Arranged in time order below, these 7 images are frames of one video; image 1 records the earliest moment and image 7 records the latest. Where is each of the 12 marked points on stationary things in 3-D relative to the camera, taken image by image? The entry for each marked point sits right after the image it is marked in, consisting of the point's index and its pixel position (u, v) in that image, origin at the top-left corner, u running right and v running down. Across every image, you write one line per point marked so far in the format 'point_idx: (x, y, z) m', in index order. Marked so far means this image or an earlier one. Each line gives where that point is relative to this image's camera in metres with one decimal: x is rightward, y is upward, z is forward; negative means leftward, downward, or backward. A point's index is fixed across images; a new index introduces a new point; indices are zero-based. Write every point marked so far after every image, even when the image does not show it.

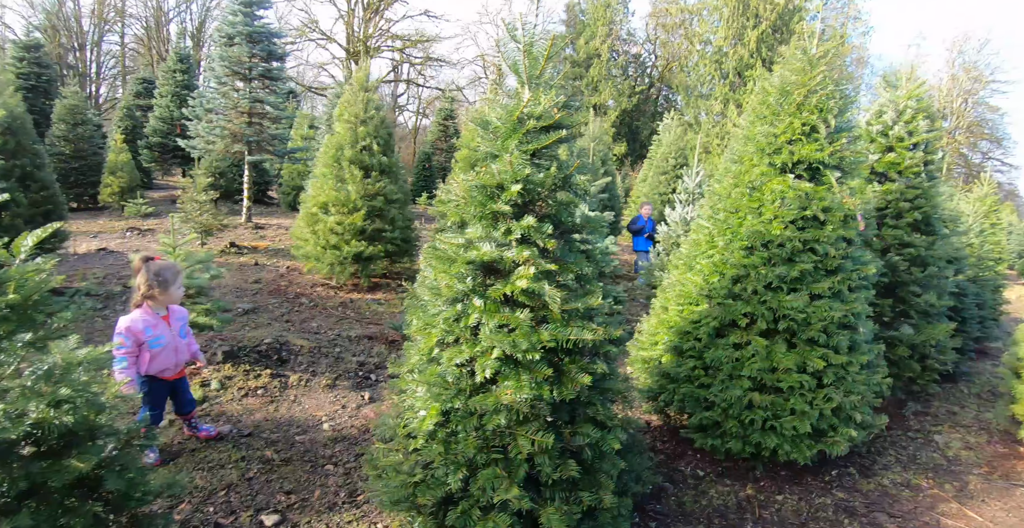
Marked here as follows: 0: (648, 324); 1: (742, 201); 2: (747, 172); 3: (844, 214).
0: (+1.2, -0.5, +5.0) m
1: (+1.8, +0.5, +4.3) m
2: (+1.8, +0.7, +4.4) m
3: (+2.4, +0.4, +4.1) m
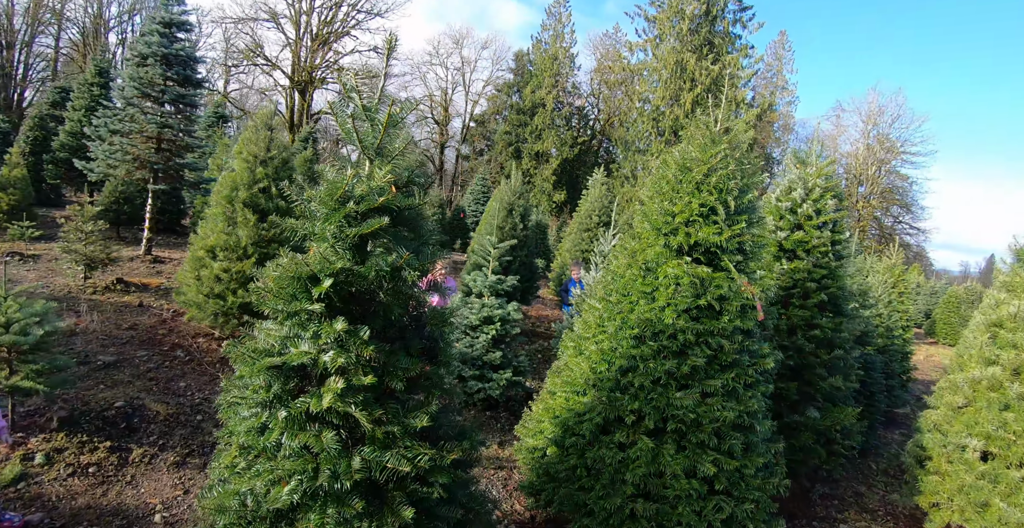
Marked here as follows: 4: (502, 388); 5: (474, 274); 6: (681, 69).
0: (+0.2, -1.1, +4.5) m
1: (+0.9, -0.1, +4.0) m
2: (+0.9, +0.1, +4.1) m
3: (+1.6, -0.3, +3.8) m
4: (-0.1, -1.4, +6.5) m
5: (-0.5, -0.1, +6.9) m
6: (+5.8, +6.7, +19.8) m
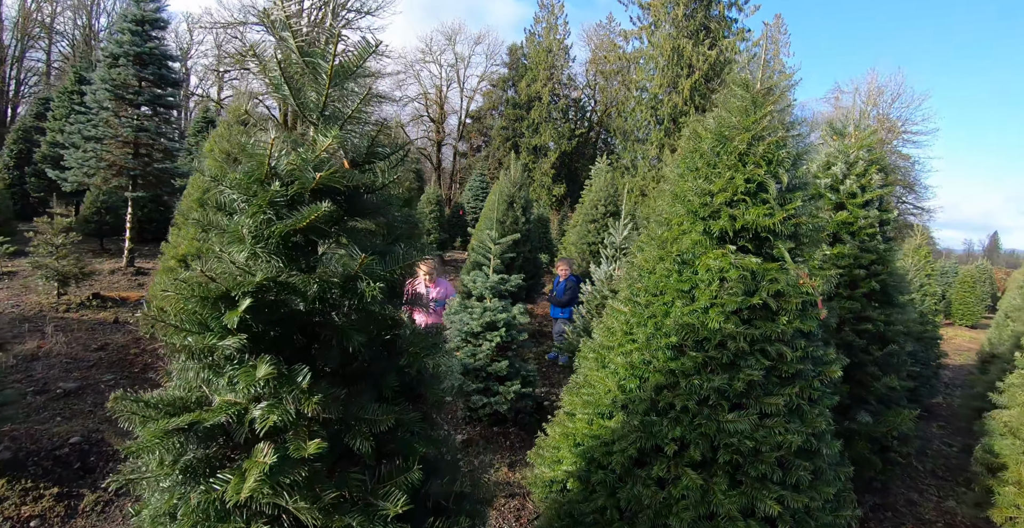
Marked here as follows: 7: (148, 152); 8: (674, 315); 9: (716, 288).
0: (+0.3, -1.1, +3.7) m
1: (+0.9, -0.1, +3.3) m
2: (+1.0, +0.1, +3.3) m
3: (+1.6, -0.2, +3.1) m
4: (0.0, -1.4, +5.8) m
5: (-0.4, -0.1, +6.1) m
6: (+5.6, +7.0, +19.0) m
7: (-6.9, +1.8, +10.7) m
8: (+0.9, -0.3, +3.2) m
9: (+1.1, -0.1, +3.1) m
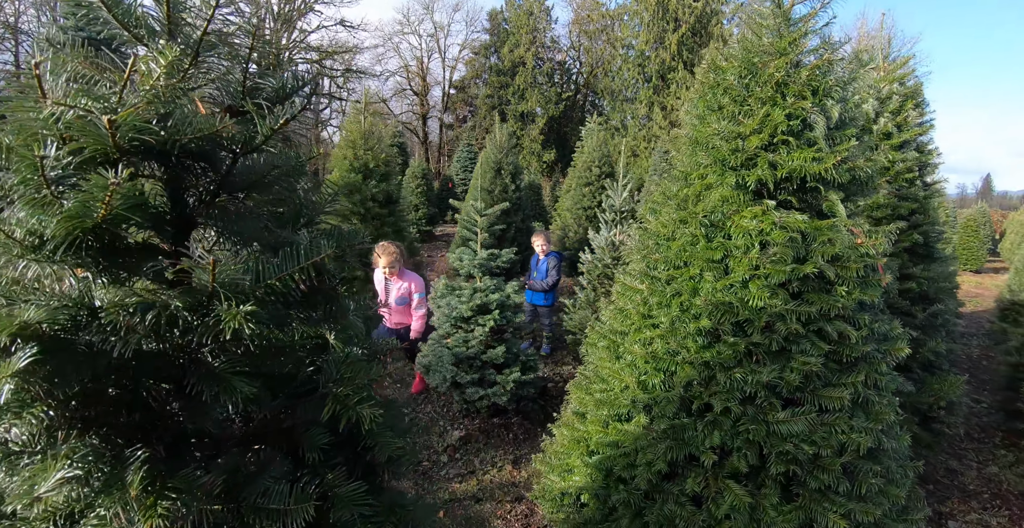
0: (+0.3, -1.0, +3.2) m
1: (+0.9, +0.1, +2.6) m
2: (+0.9, +0.3, +2.7) m
3: (+1.5, 0.0, +2.5) m
4: (0.0, -1.2, +5.2) m
5: (-0.5, +0.1, +5.5) m
6: (+4.9, +8.3, +18.0) m
7: (-7.1, +1.9, +9.9) m
8: (+0.9, -0.1, +2.5) m
9: (+1.1, 0.0, +2.5) m
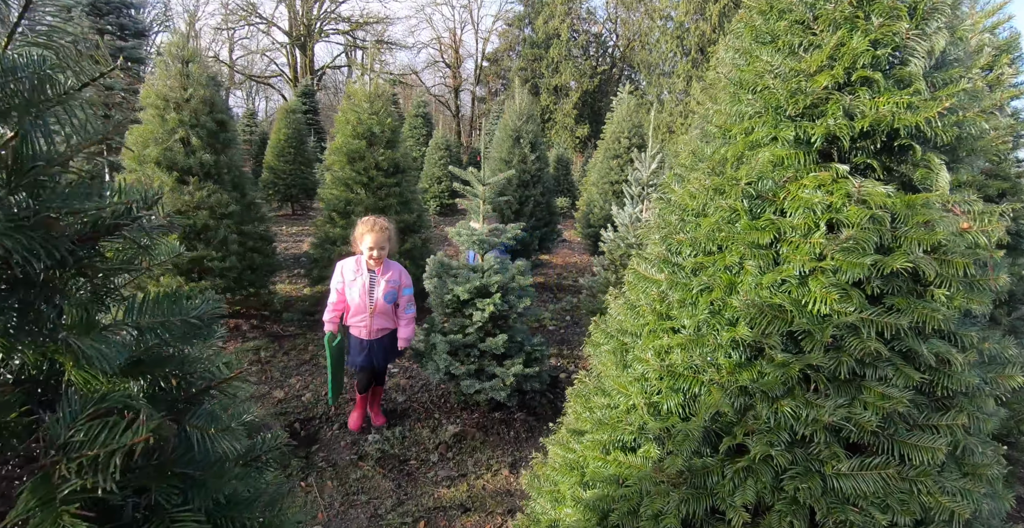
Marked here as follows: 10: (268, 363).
0: (+0.2, -0.9, +2.5) m
1: (+0.8, +0.1, +1.9) m
2: (+0.8, +0.3, +2.0) m
3: (+1.4, 0.0, +1.7) m
4: (0.0, -1.0, +4.6) m
5: (-0.5, +0.3, +4.8) m
6: (+5.9, +8.8, +16.7) m
7: (-6.8, +2.5, +9.5) m
8: (+0.8, -0.1, +1.9) m
9: (+1.0, +0.1, +1.8) m
10: (-2.4, -0.9, +5.5) m
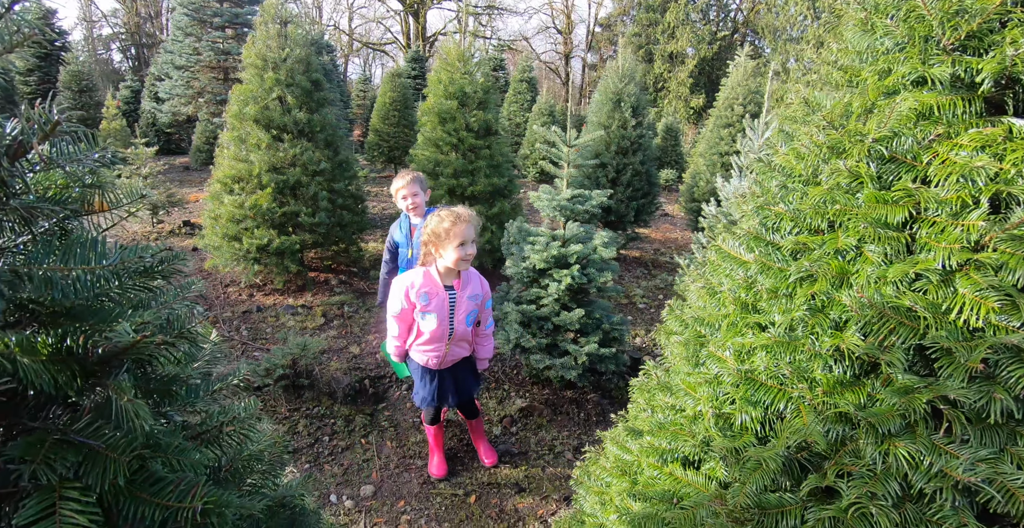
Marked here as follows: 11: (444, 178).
0: (+0.4, -0.8, +2.2) m
1: (+0.9, +0.2, +1.5) m
2: (+0.9, +0.4, +1.5) m
3: (+1.5, 0.0, +1.2) m
4: (+0.5, -0.8, +4.3) m
5: (+0.2, +0.6, +4.5) m
6: (+9.1, +9.1, +14.6) m
7: (-5.0, +3.4, +10.1) m
8: (+0.9, 0.0, +1.4) m
9: (+1.0, +0.1, +1.3) m
10: (-1.6, -0.5, +5.6) m
11: (-0.8, +1.0, +6.7) m
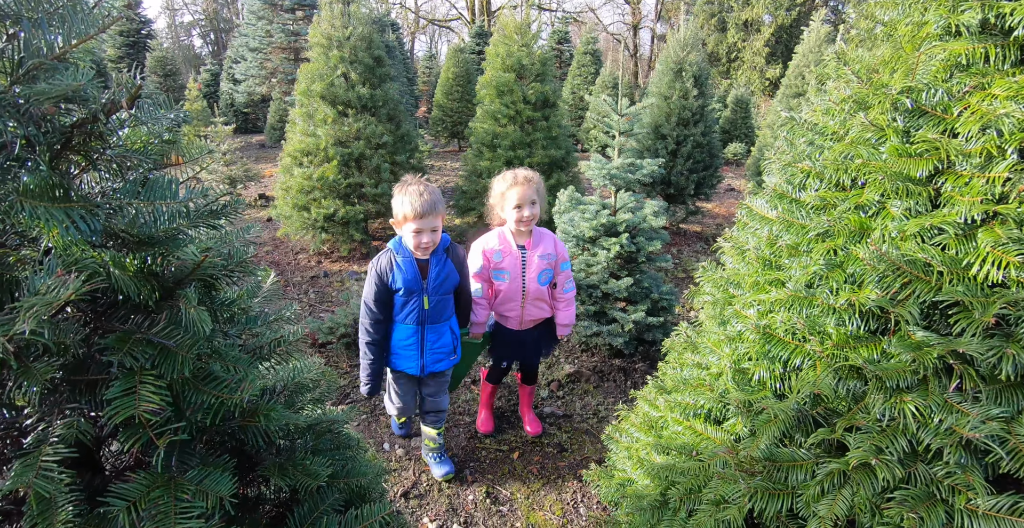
0: (+0.5, -0.6, +2.3) m
1: (+0.9, +0.3, +1.4) m
2: (+1.0, +0.5, +1.4) m
3: (+1.5, +0.1, +1.1) m
4: (+0.9, -0.5, +4.3) m
5: (+0.6, +0.8, +4.5) m
6: (+10.7, +9.6, +13.2) m
7: (-3.9, +3.9, +10.5) m
8: (+0.9, +0.1, +1.4) m
9: (+1.1, +0.2, +1.2) m
10: (-1.1, -0.2, +5.9) m
11: (-0.1, +1.4, +6.8) m
